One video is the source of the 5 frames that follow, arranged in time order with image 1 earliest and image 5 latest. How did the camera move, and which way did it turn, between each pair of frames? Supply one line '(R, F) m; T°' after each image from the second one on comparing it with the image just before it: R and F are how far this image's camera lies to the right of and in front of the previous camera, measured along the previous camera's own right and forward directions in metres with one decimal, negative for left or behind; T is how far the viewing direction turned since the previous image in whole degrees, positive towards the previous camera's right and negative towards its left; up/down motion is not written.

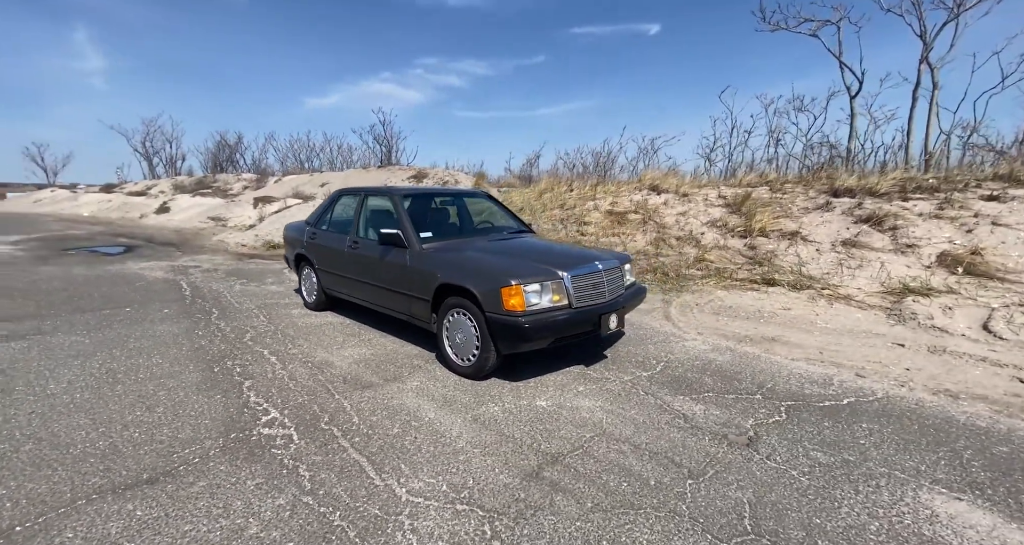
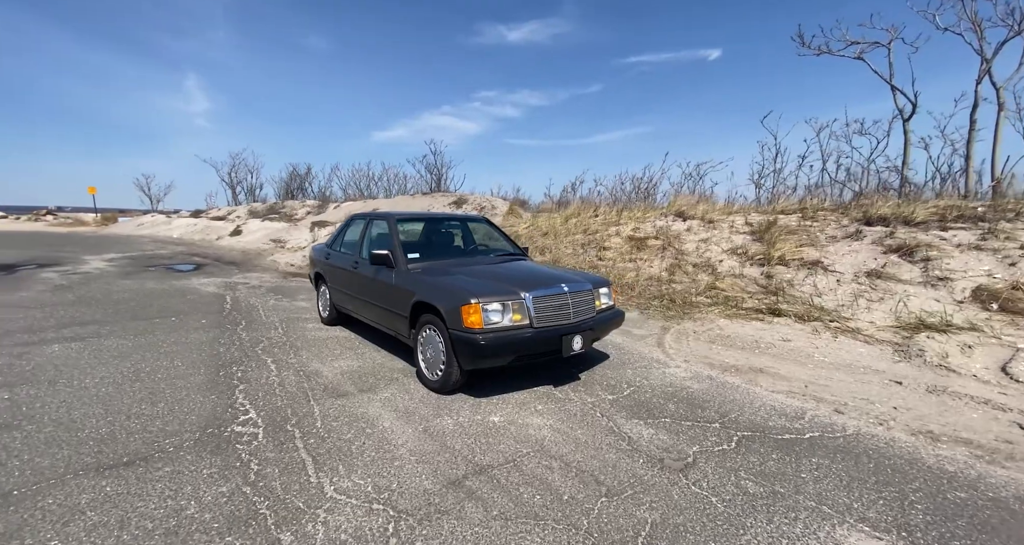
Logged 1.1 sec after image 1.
(+0.6, -0.1) m; -6°
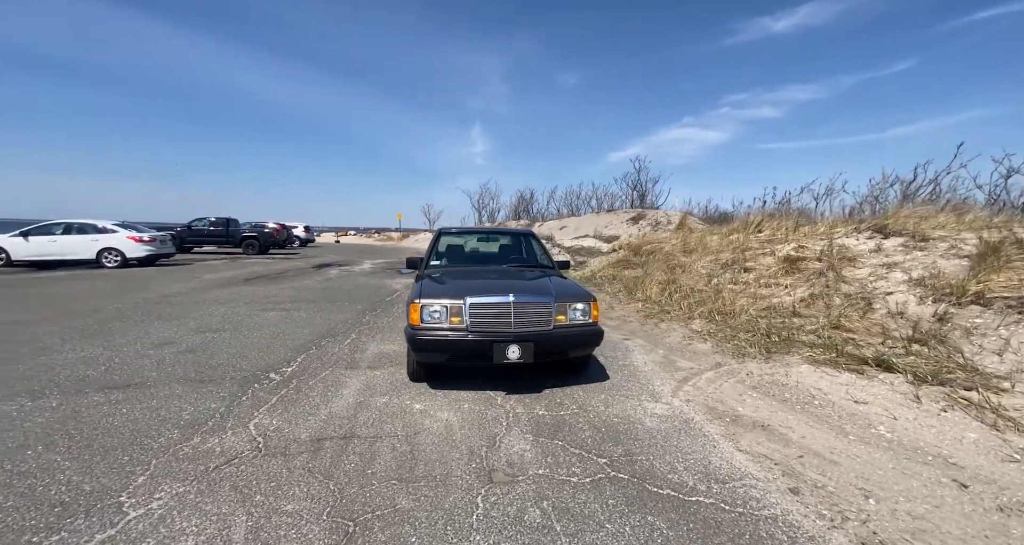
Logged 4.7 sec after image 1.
(+2.1, +0.3) m; -28°
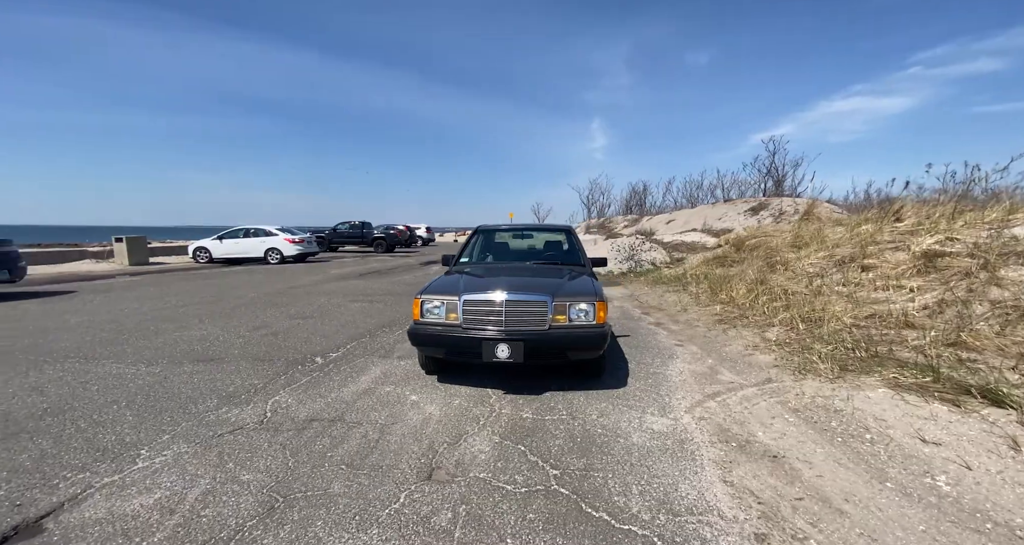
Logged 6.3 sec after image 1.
(+1.0, +0.2) m; -16°
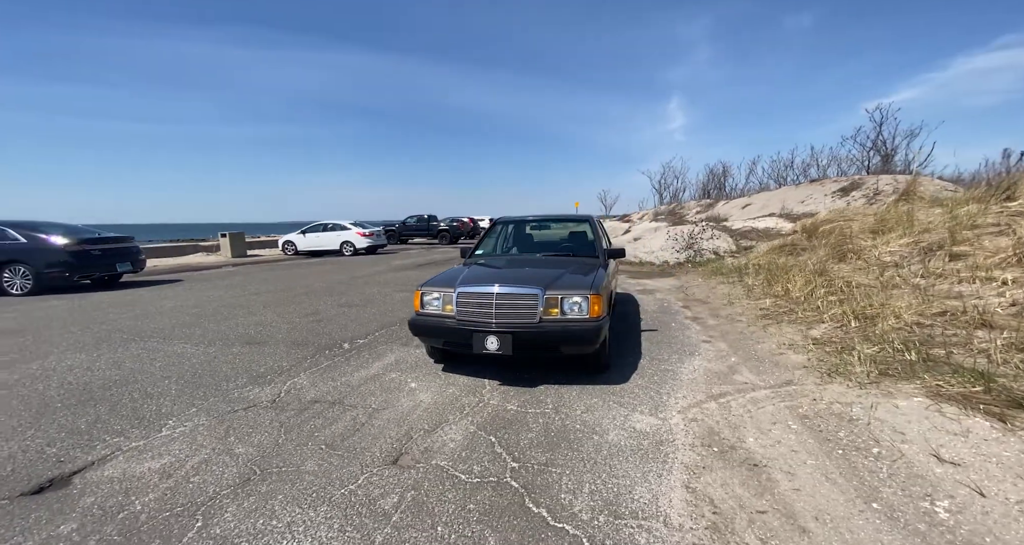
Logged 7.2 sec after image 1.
(+0.7, 0.0) m; -9°
